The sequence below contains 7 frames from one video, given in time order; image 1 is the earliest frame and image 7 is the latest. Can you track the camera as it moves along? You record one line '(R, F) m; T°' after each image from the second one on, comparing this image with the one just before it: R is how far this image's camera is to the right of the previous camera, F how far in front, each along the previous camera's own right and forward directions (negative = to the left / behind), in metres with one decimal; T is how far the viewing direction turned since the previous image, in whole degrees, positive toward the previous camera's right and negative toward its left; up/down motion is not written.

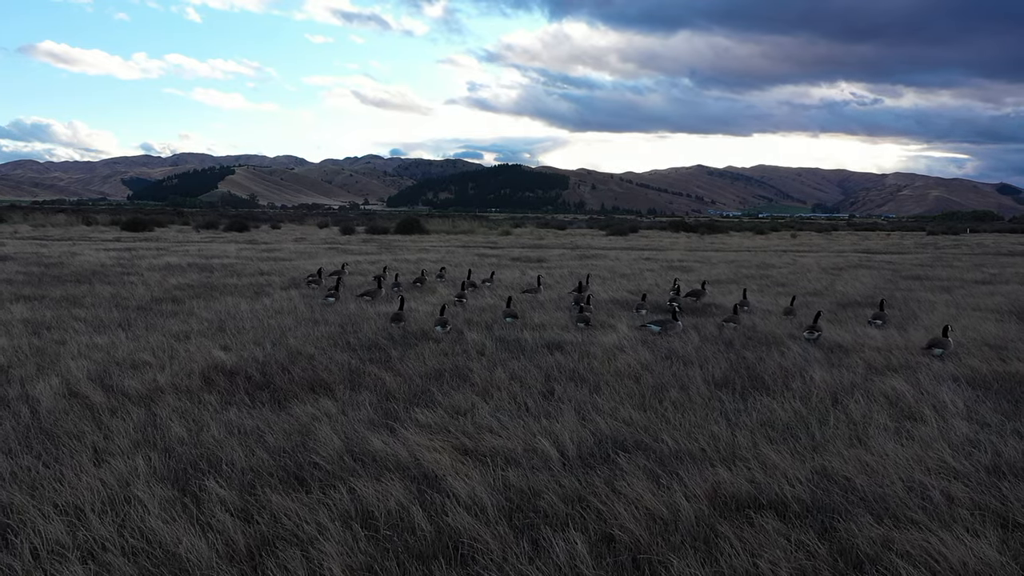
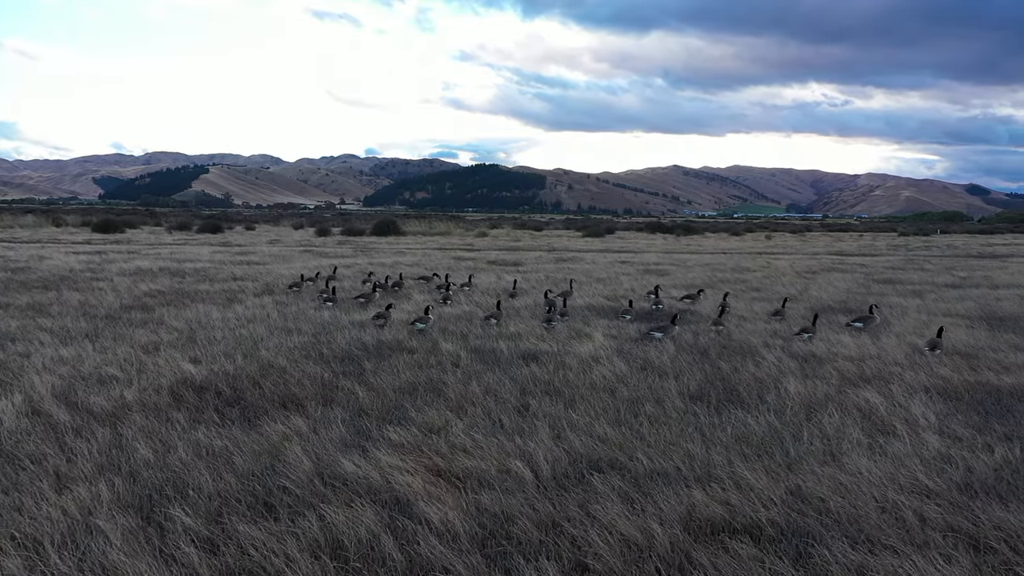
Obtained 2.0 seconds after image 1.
(0.0, +0.1) m; +2°
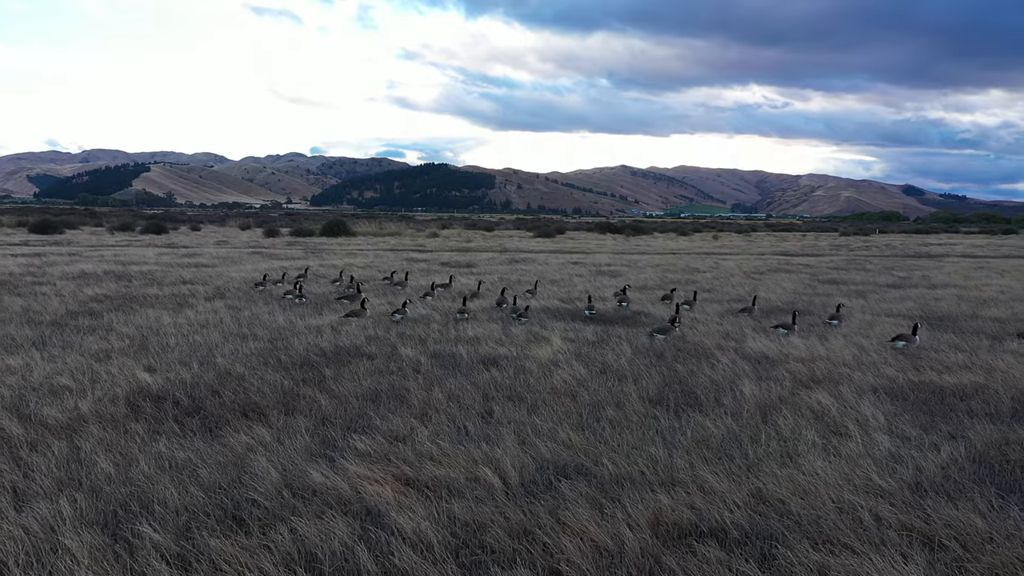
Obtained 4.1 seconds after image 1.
(-0.1, -0.1) m; +3°
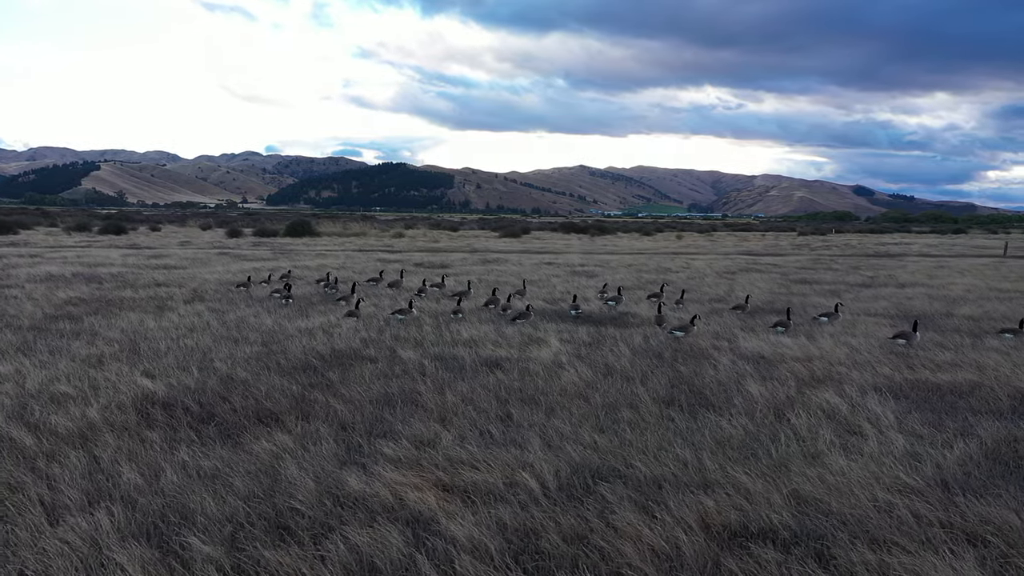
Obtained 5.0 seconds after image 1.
(-0.5, 0.0) m; +3°
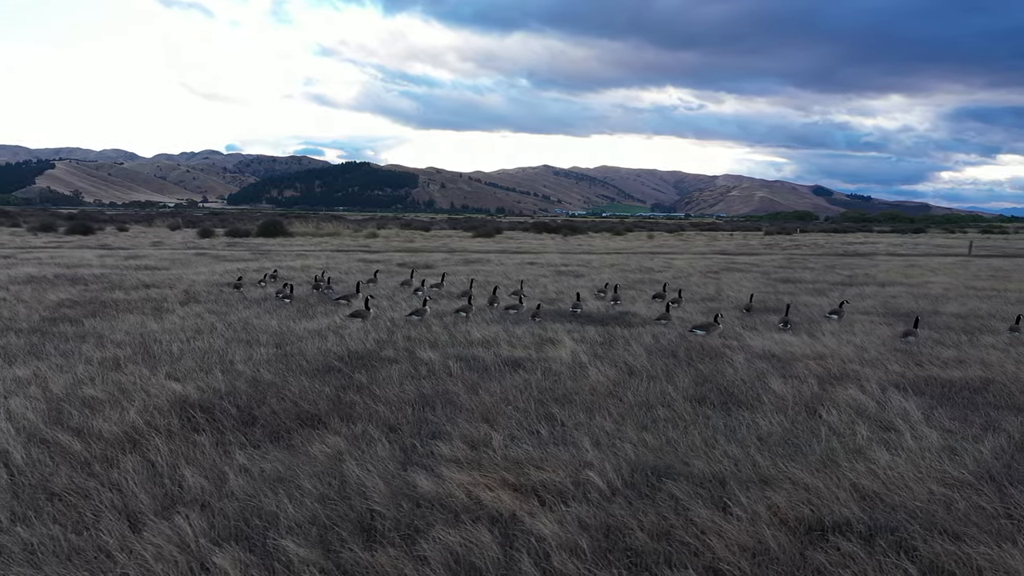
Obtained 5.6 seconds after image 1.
(-0.6, 0.0) m; +2°
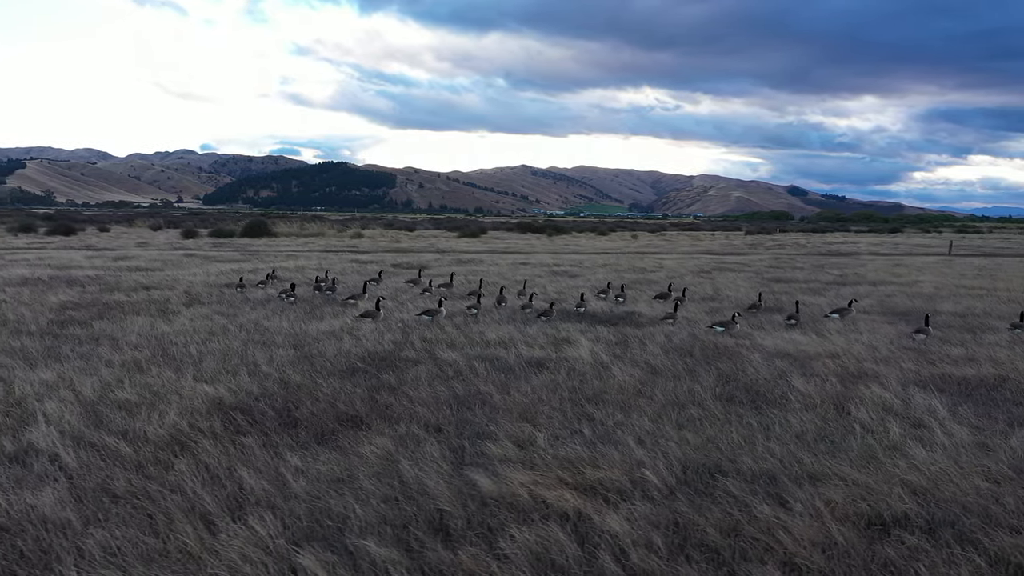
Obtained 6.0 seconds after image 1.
(-0.5, -0.1) m; +2°
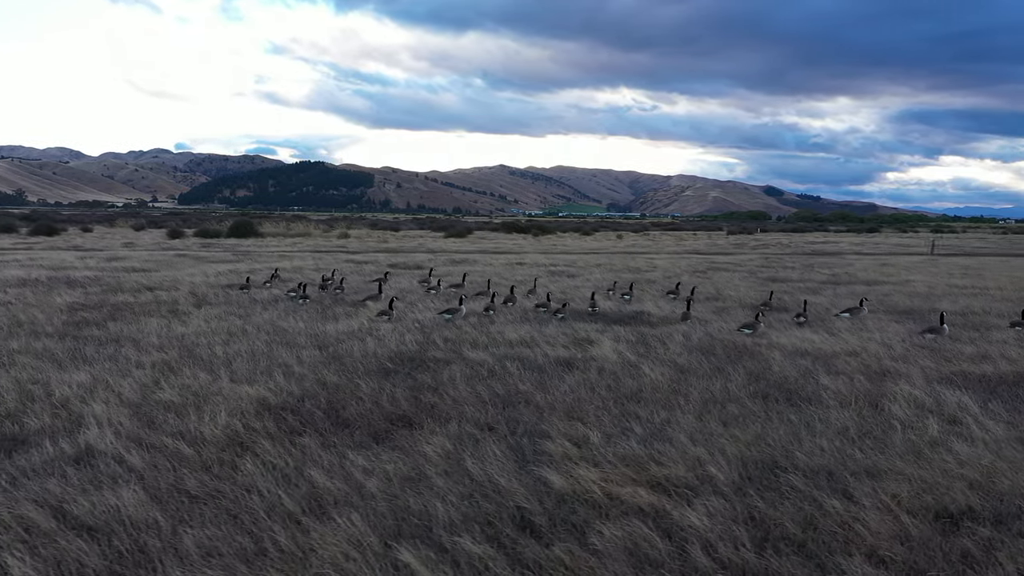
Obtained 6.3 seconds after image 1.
(-0.6, -0.1) m; +2°
